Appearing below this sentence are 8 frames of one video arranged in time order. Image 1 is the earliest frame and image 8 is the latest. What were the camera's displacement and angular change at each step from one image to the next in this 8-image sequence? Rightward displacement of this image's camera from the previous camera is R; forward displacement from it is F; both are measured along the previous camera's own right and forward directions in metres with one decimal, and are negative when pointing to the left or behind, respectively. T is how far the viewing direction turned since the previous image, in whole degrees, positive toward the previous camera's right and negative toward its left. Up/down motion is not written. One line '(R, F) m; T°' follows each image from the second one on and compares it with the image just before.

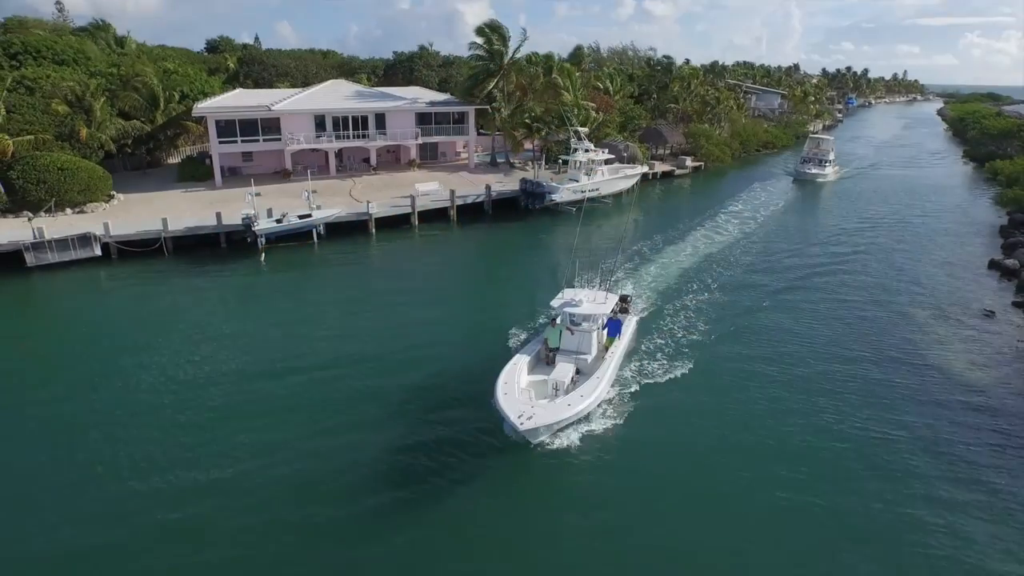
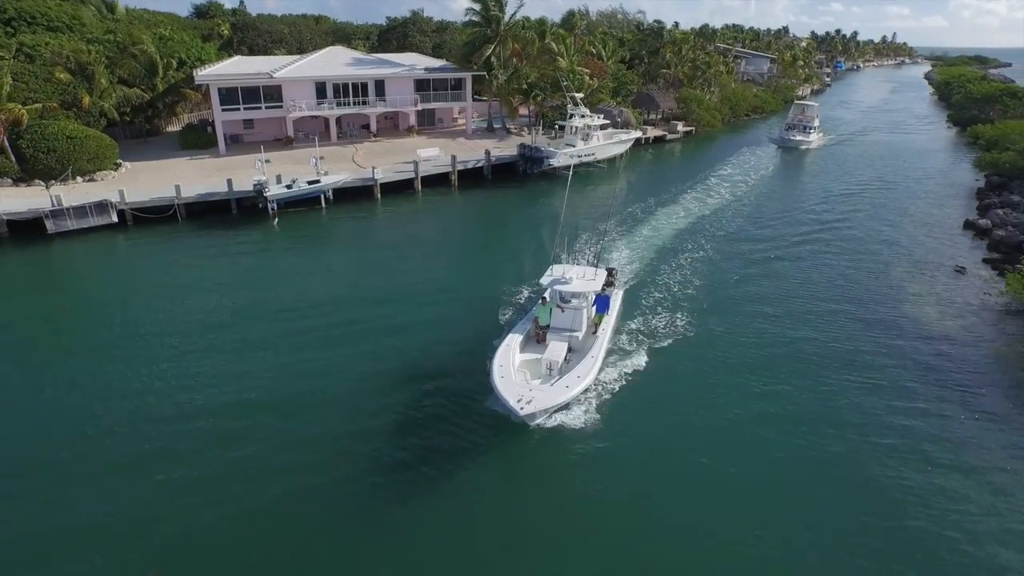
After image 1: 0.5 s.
(-0.7, -1.5) m; +1°
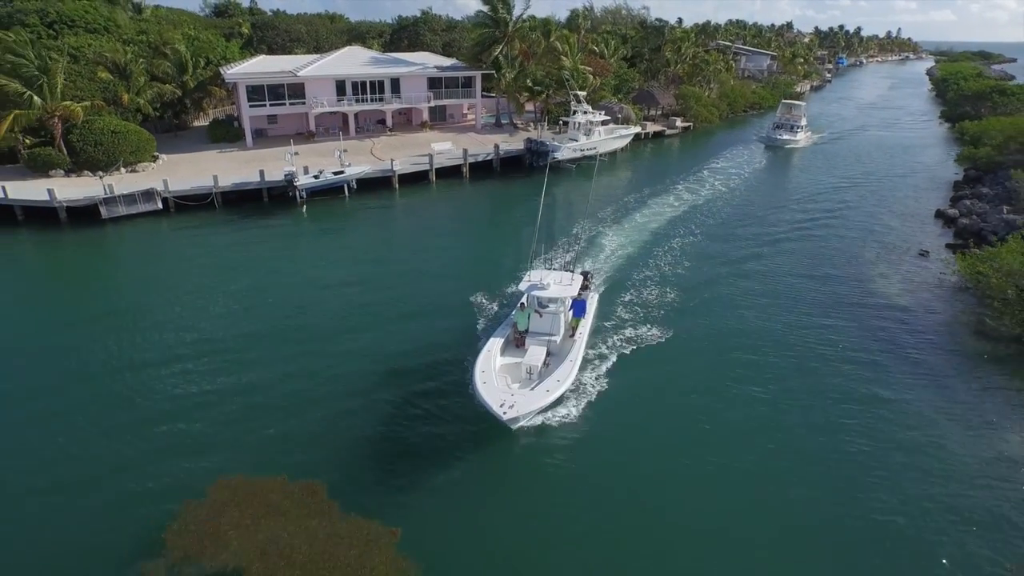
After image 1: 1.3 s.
(-0.2, -3.0) m; 0°
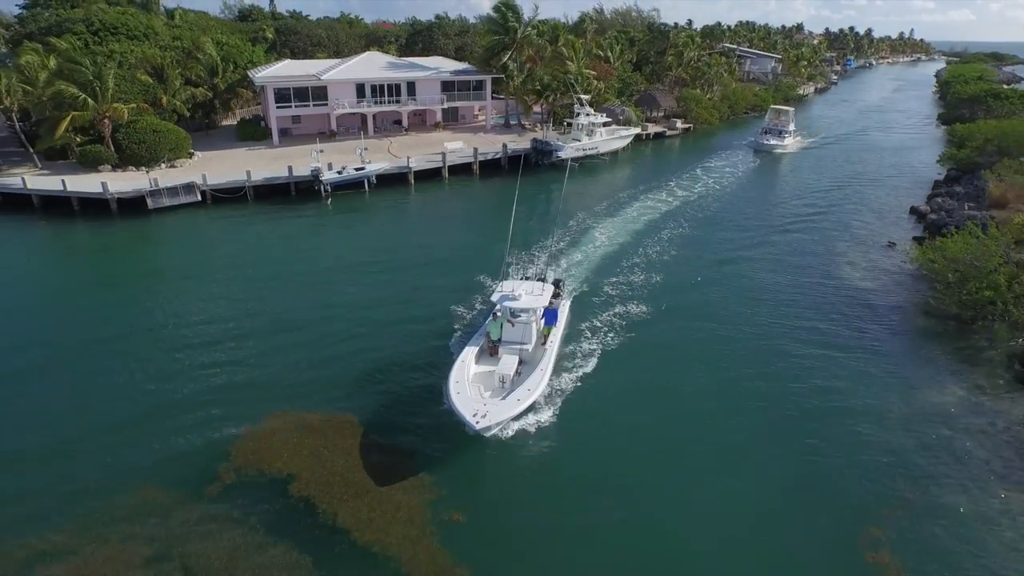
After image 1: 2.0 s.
(+0.4, -3.2) m; -1°
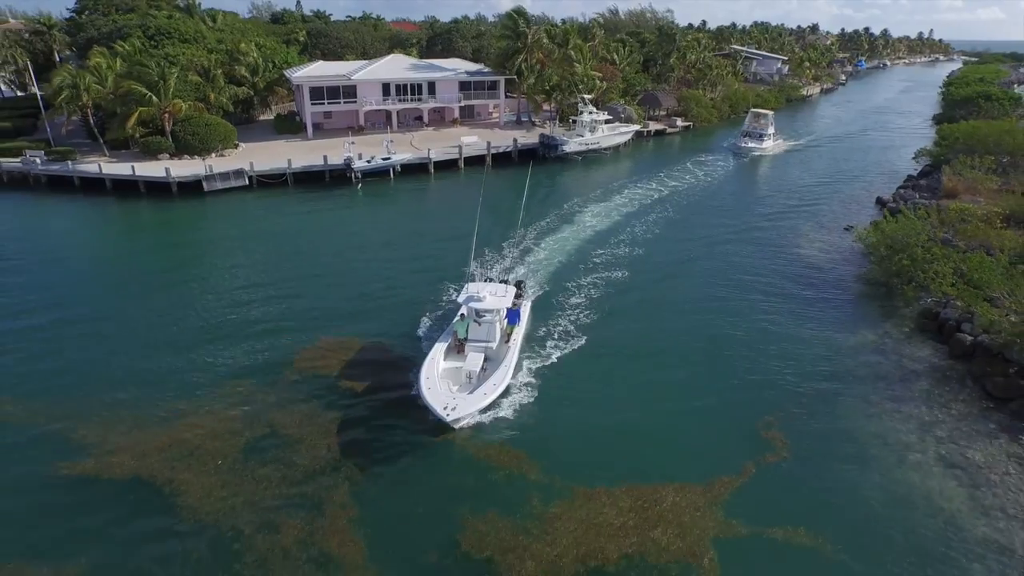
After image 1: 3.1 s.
(+0.7, -5.0) m; -1°
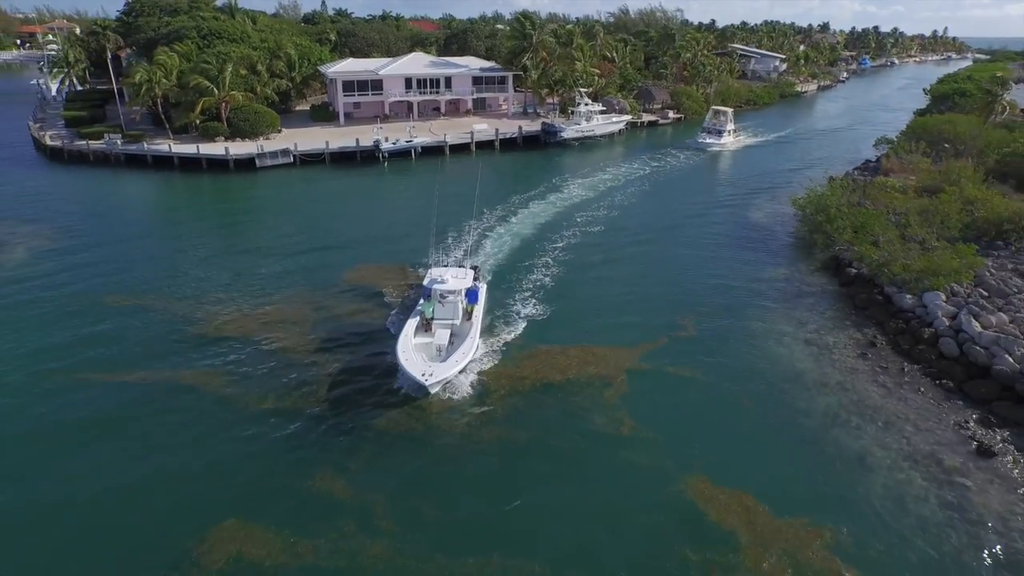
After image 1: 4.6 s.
(+1.0, -7.3) m; -1°
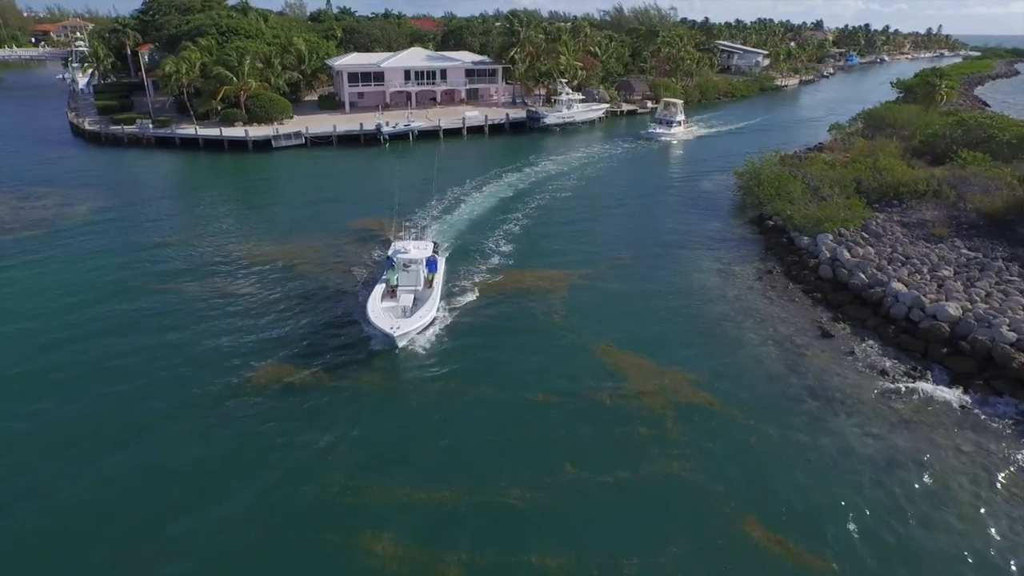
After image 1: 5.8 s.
(+1.4, -6.2) m; 0°
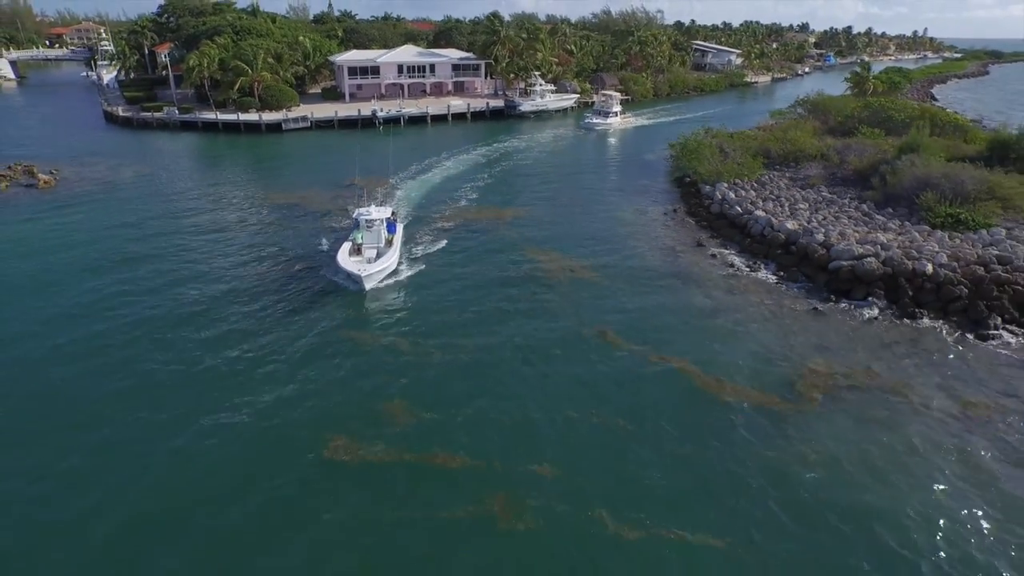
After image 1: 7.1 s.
(+2.2, -8.1) m; 0°
